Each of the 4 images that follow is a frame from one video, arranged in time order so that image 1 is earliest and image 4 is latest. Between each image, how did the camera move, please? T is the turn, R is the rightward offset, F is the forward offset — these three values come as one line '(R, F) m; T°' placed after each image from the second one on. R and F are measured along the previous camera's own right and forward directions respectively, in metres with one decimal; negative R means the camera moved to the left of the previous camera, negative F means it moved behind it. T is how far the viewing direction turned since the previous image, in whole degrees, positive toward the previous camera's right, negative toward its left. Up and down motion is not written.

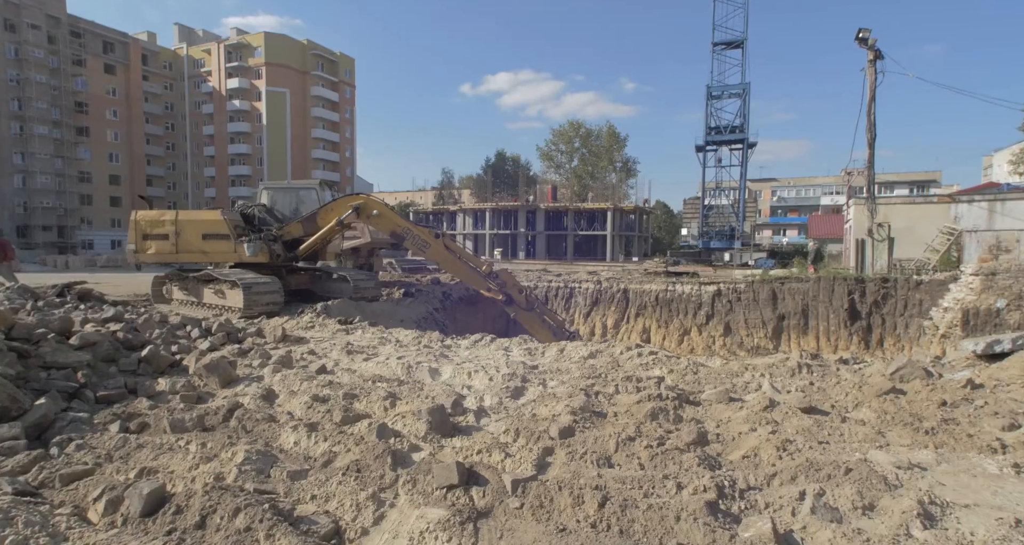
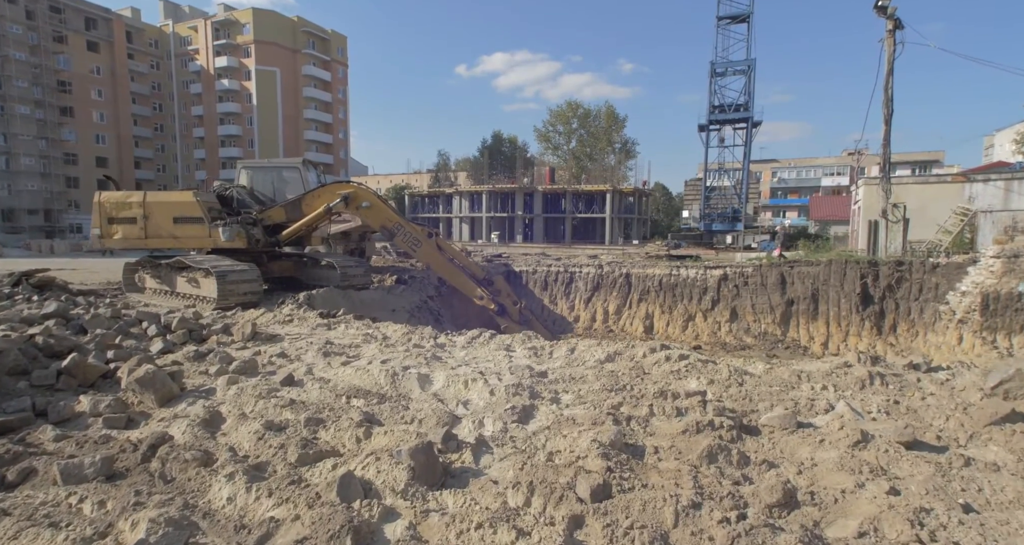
(0.0, +0.7) m; 0°
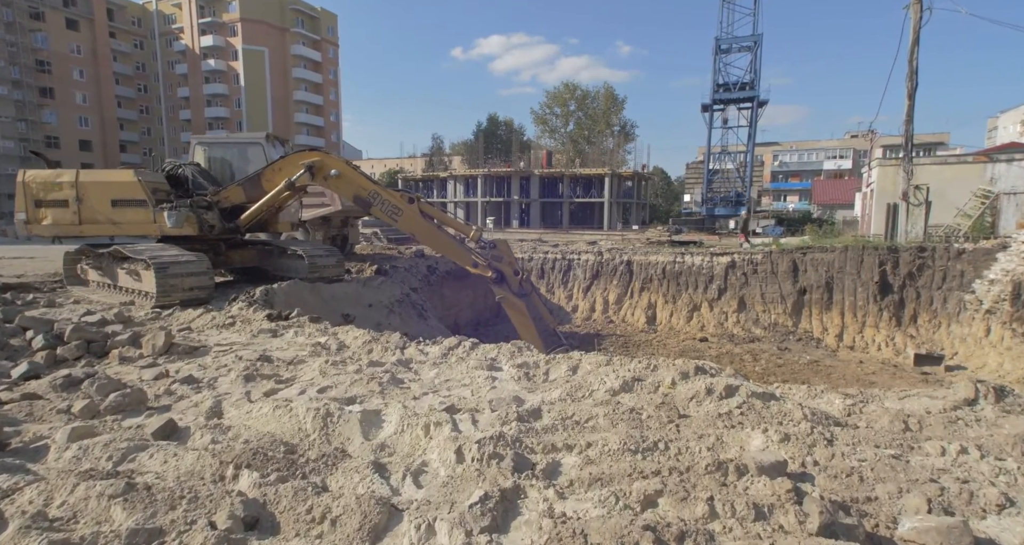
(+0.1, +1.1) m; 0°
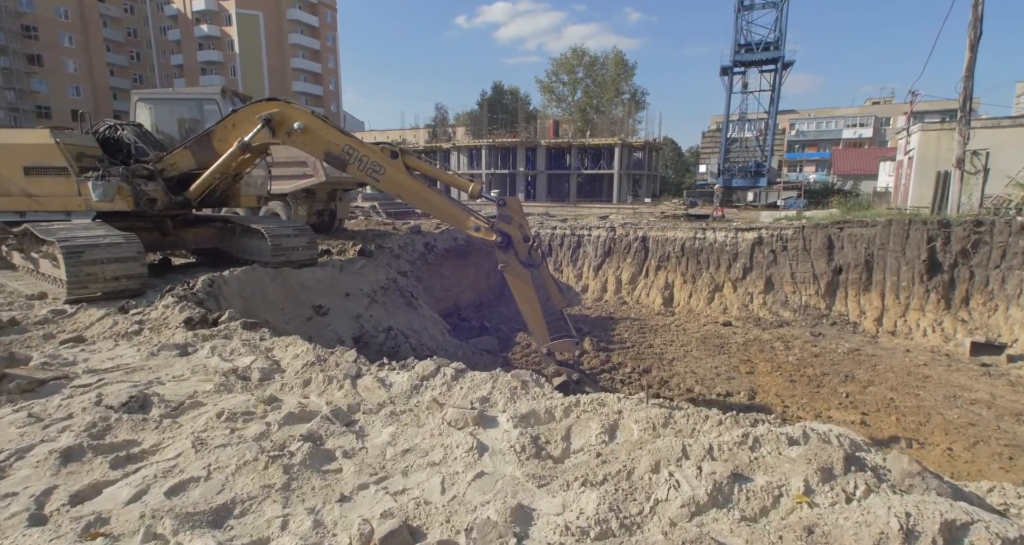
(0.0, +1.4) m; -1°
